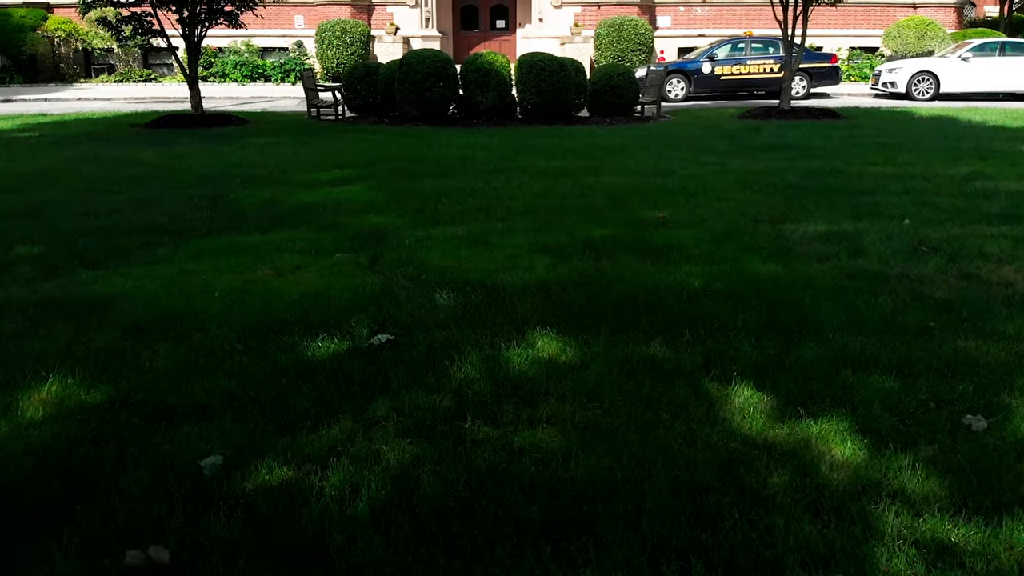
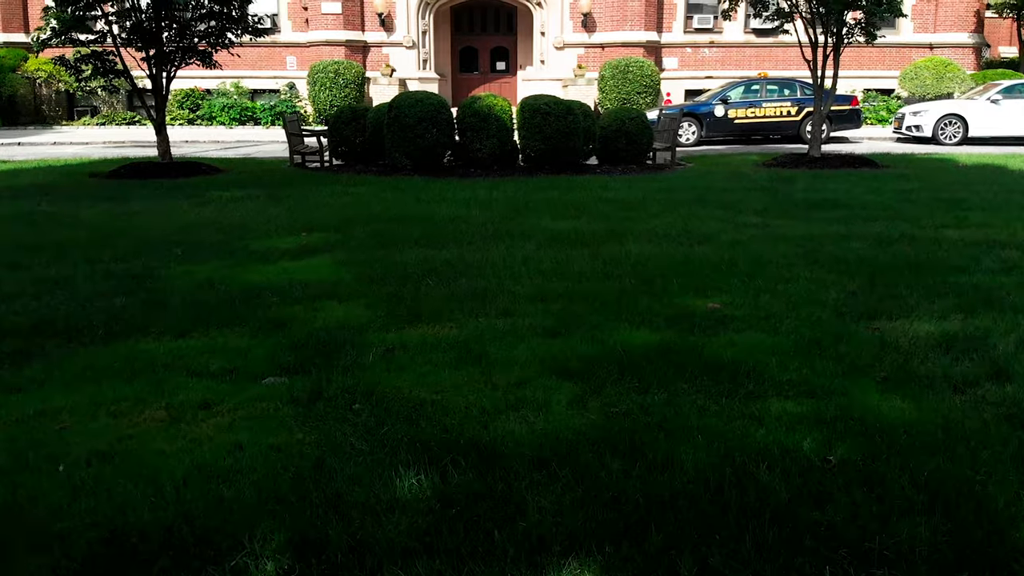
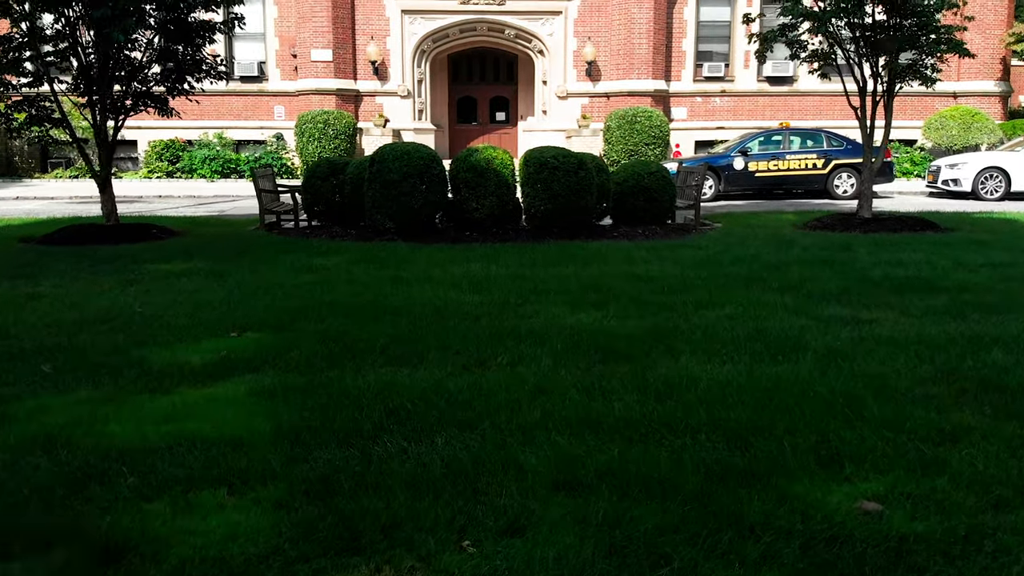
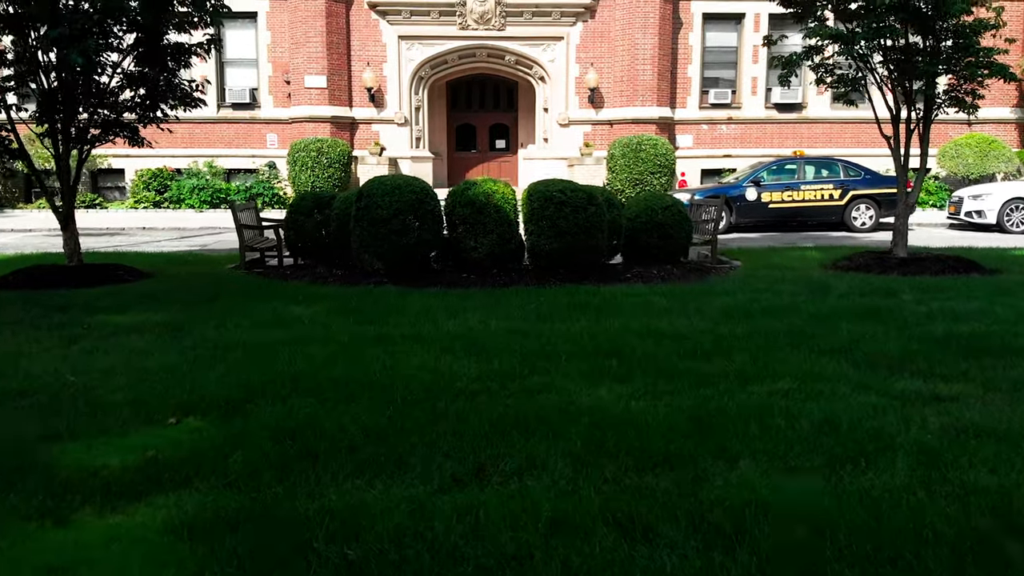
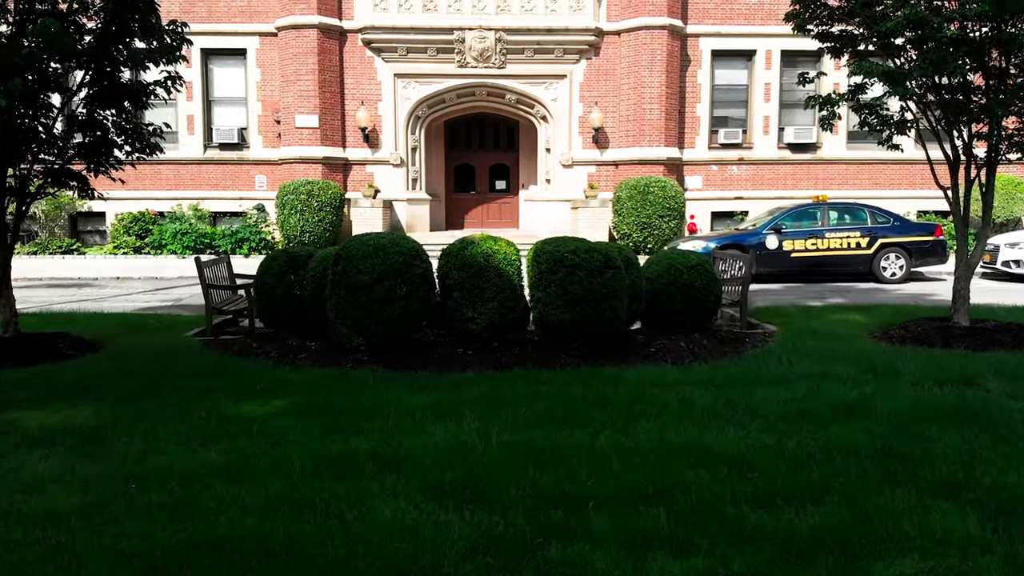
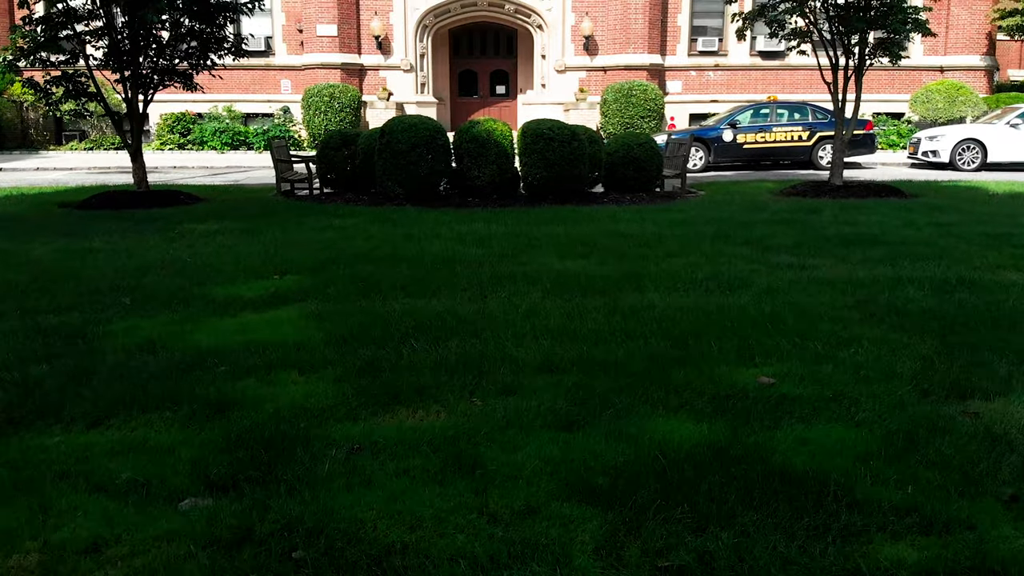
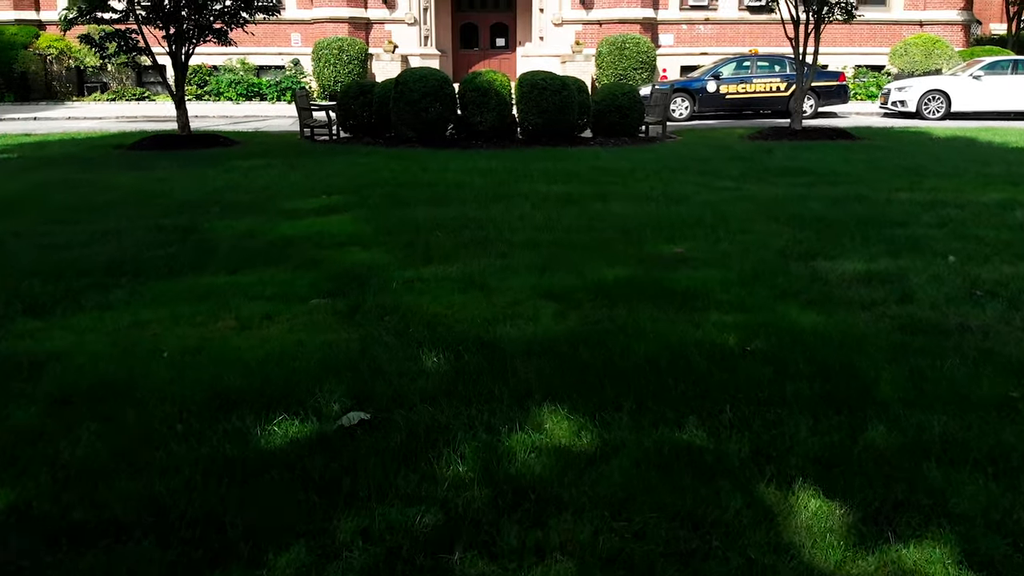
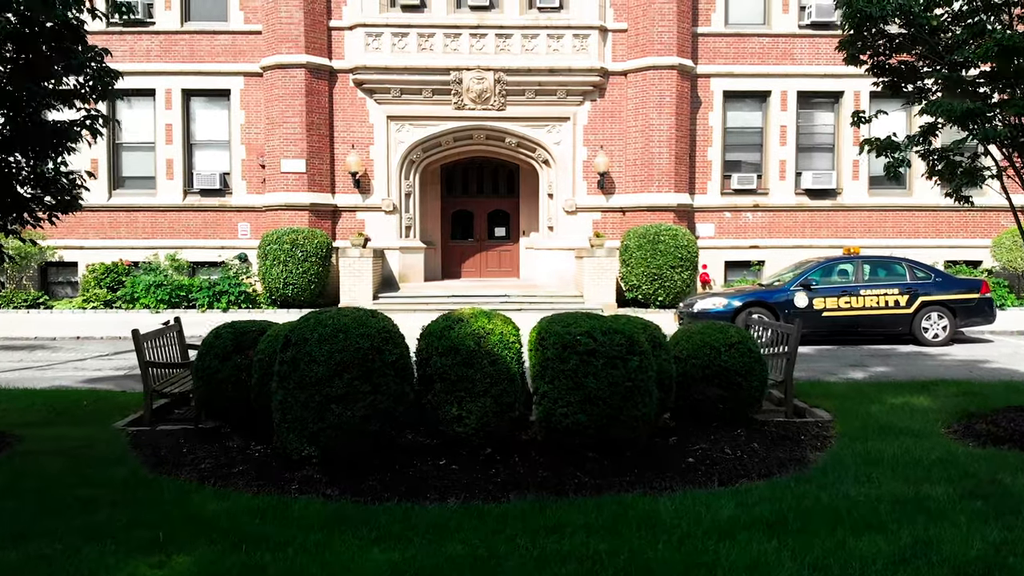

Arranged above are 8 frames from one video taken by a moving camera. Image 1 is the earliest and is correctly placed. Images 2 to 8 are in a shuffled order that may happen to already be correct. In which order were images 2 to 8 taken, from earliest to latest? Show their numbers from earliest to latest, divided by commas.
7, 2, 6, 3, 4, 5, 8
